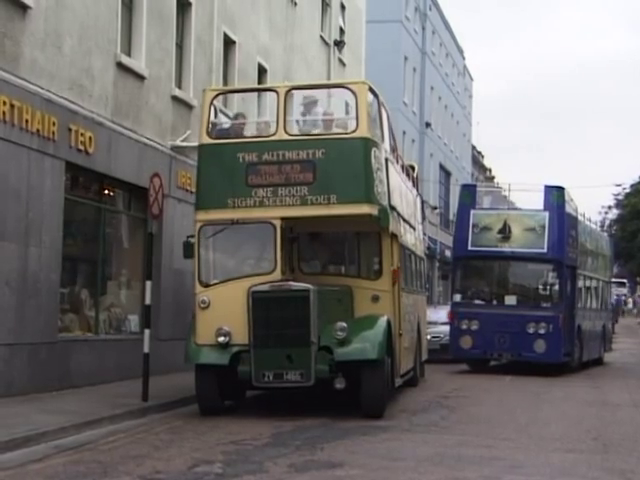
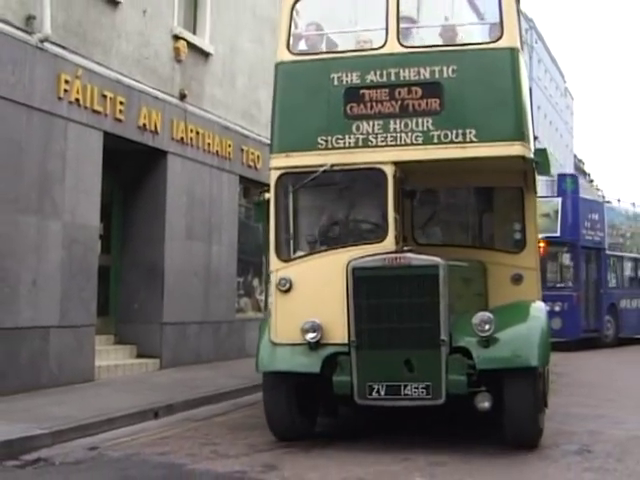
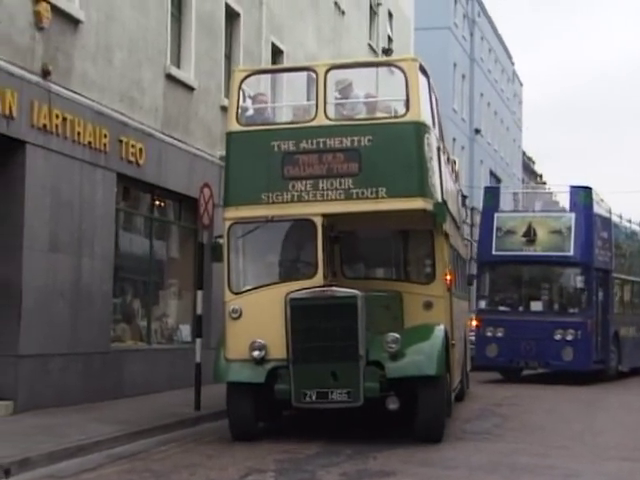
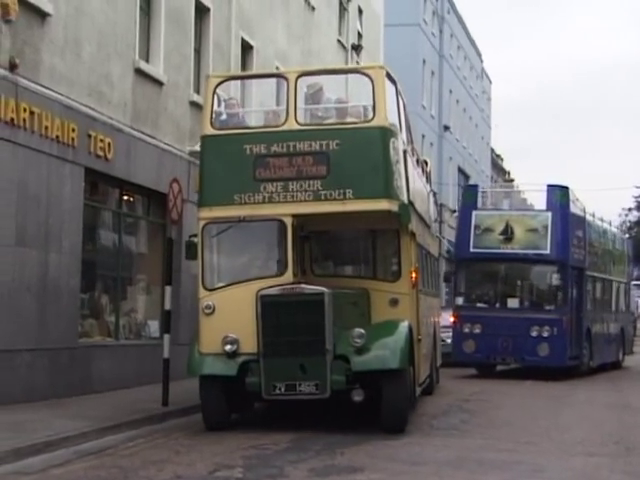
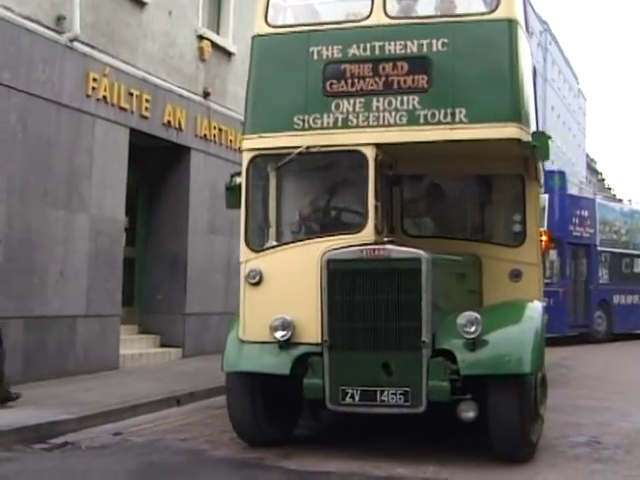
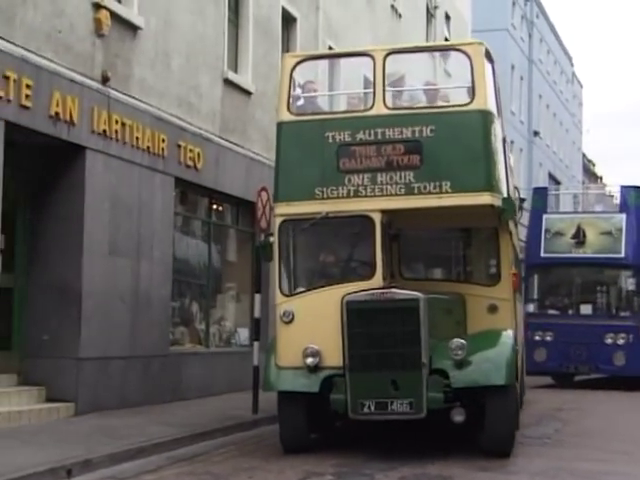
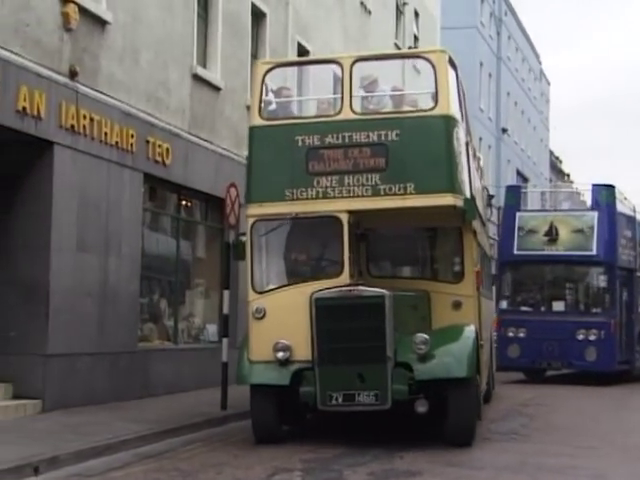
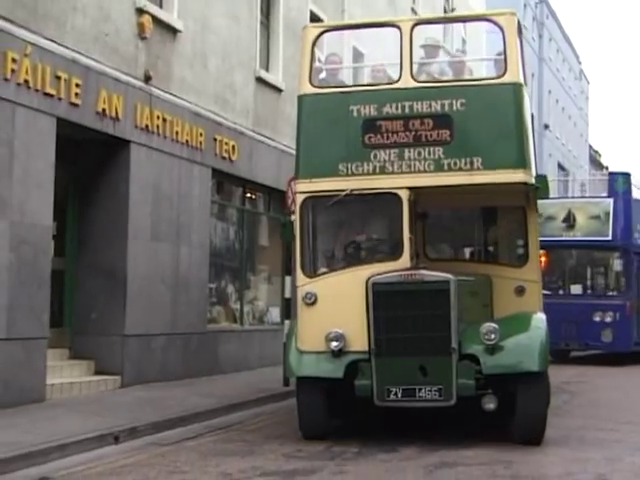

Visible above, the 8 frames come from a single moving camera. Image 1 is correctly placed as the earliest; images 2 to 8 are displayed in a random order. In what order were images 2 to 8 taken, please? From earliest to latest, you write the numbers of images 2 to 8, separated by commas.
4, 3, 7, 6, 8, 2, 5
